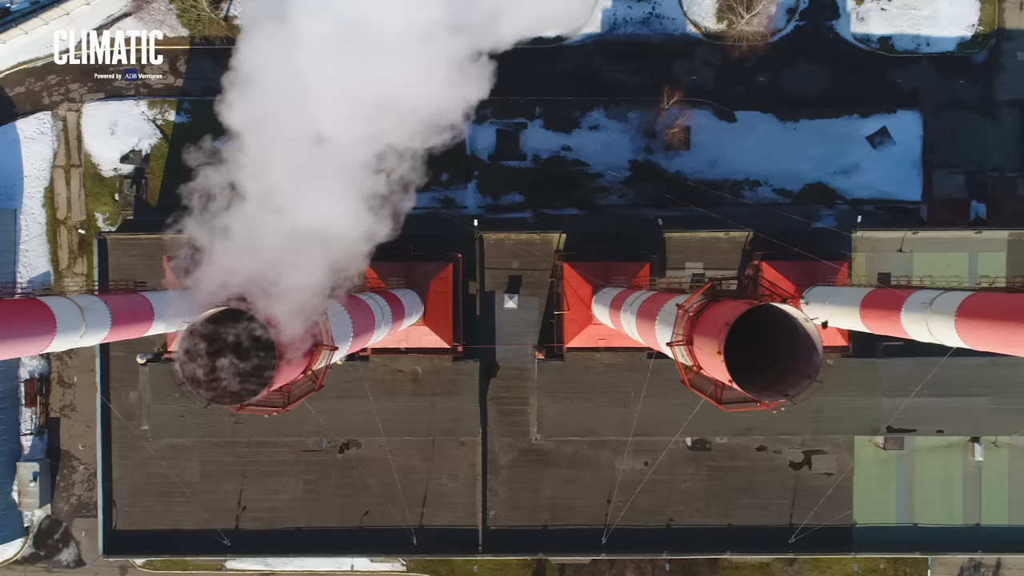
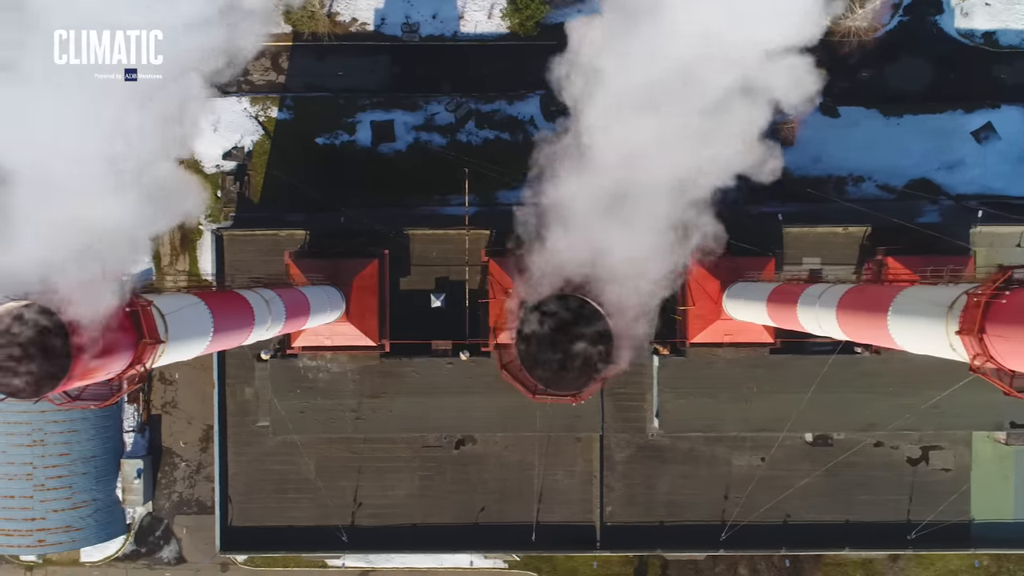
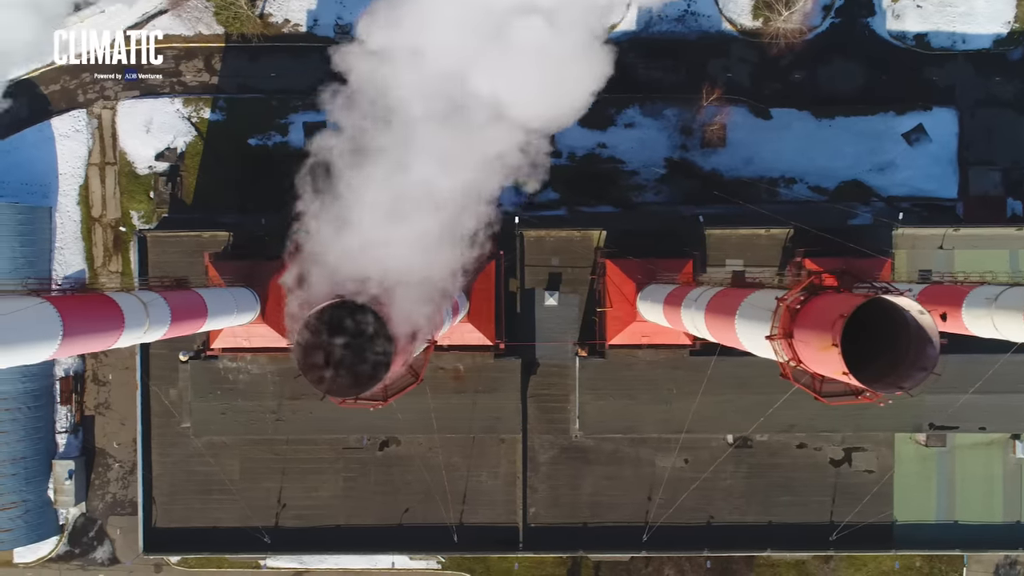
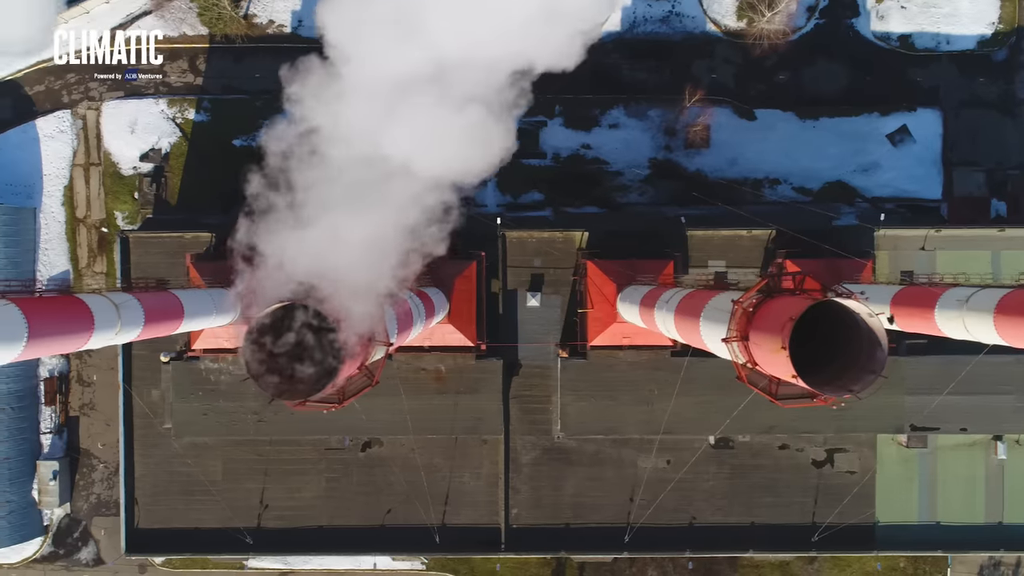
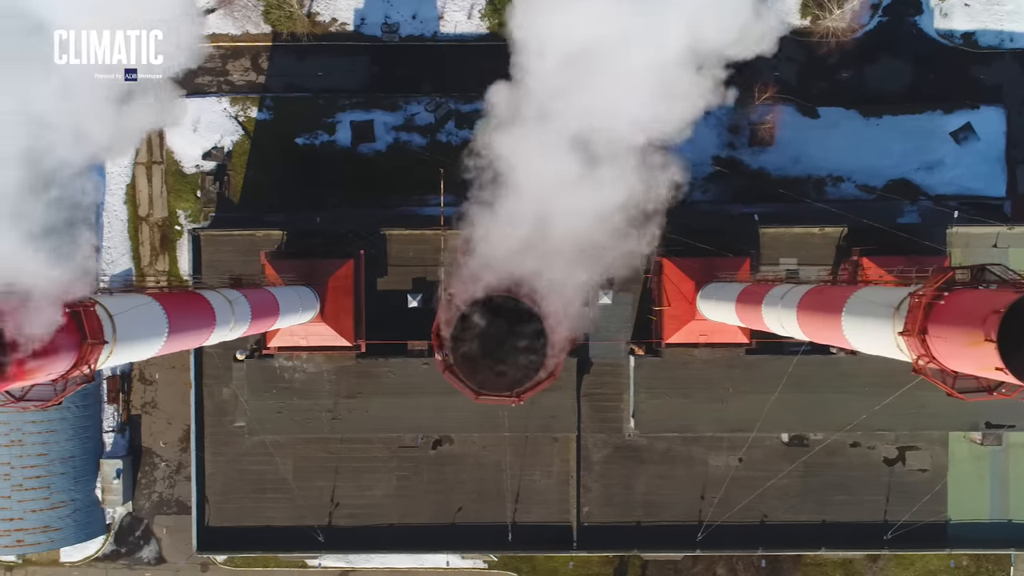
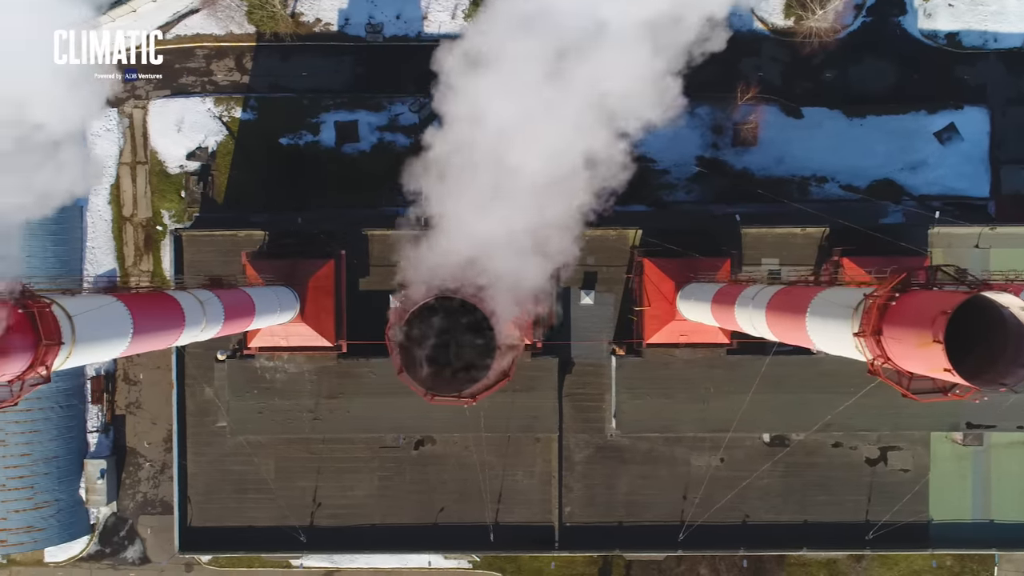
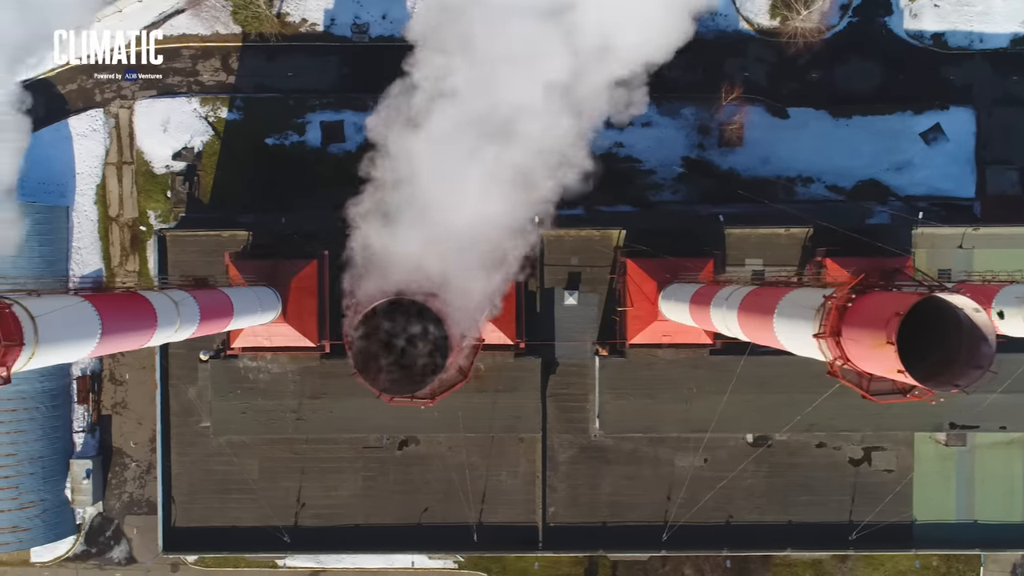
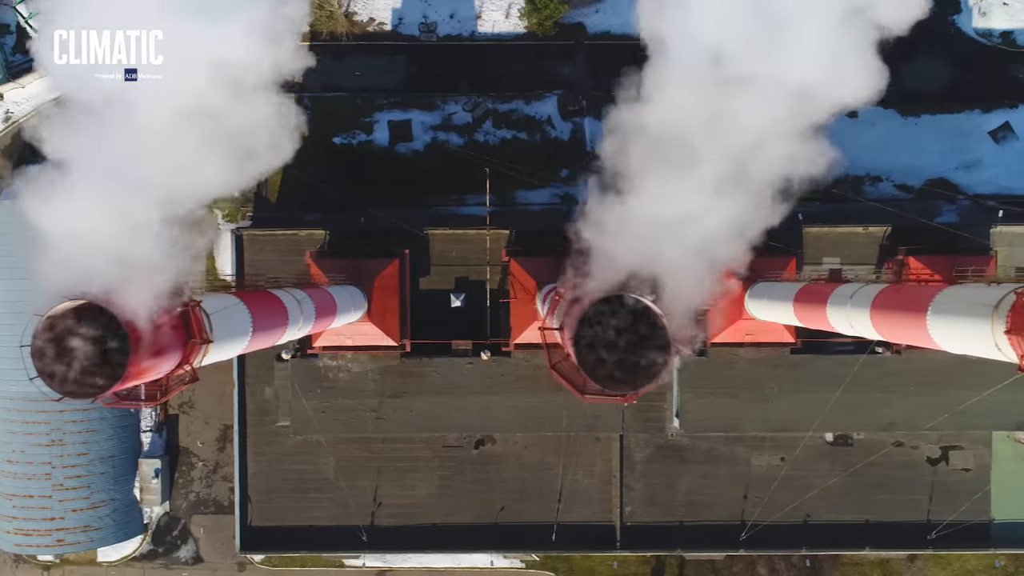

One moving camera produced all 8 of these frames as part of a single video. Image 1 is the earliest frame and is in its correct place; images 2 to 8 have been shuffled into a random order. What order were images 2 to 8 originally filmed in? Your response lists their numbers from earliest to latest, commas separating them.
4, 3, 7, 6, 5, 2, 8
